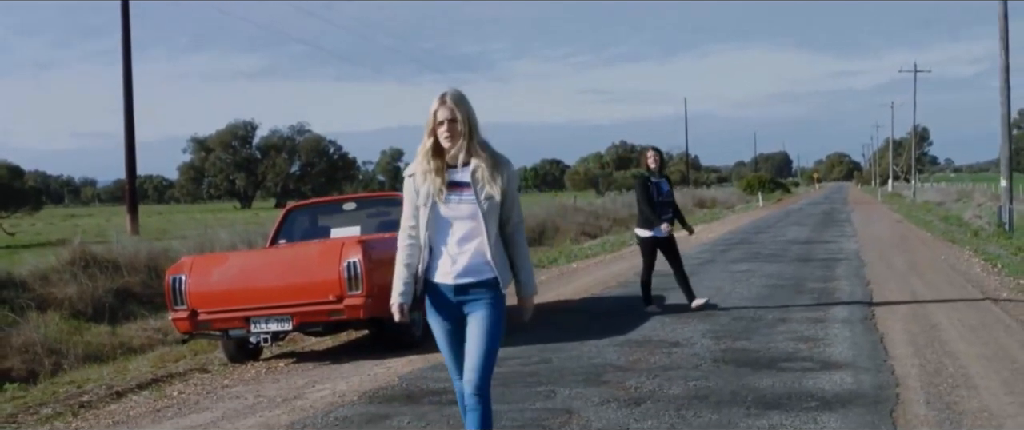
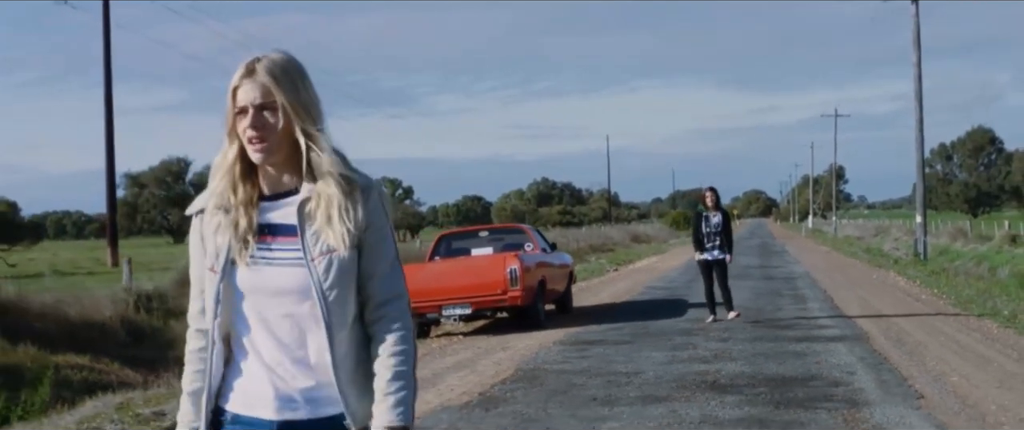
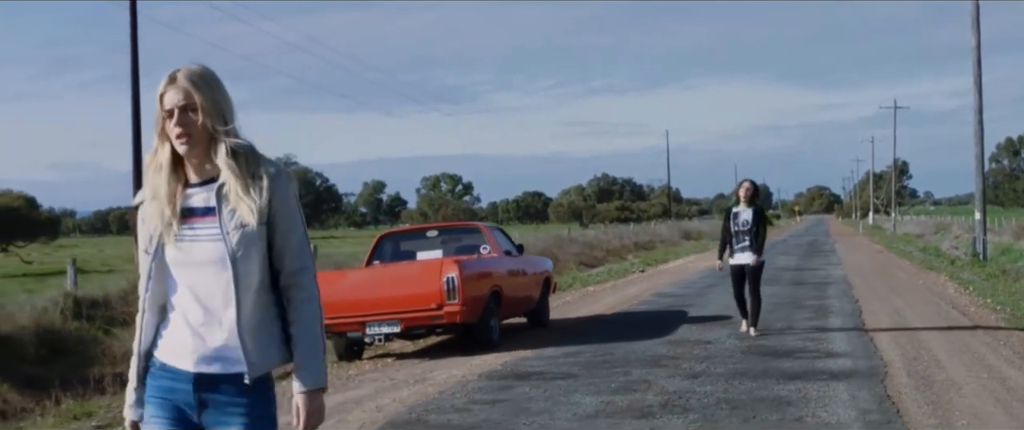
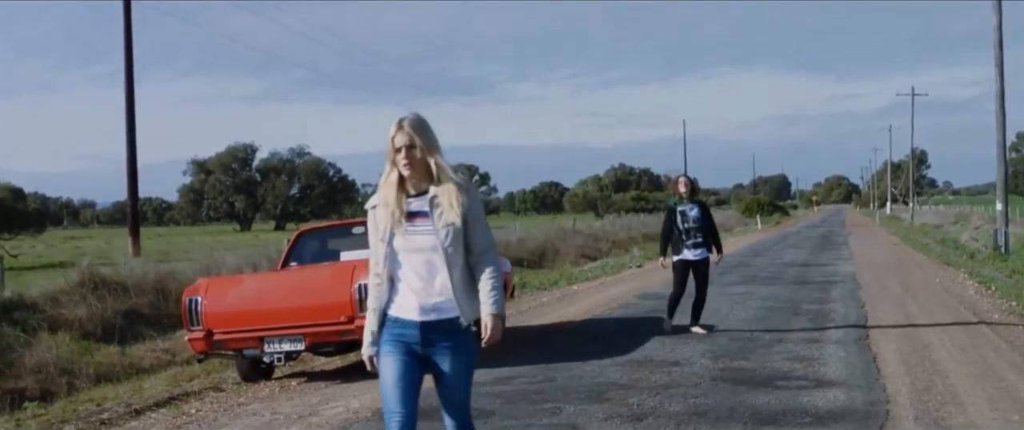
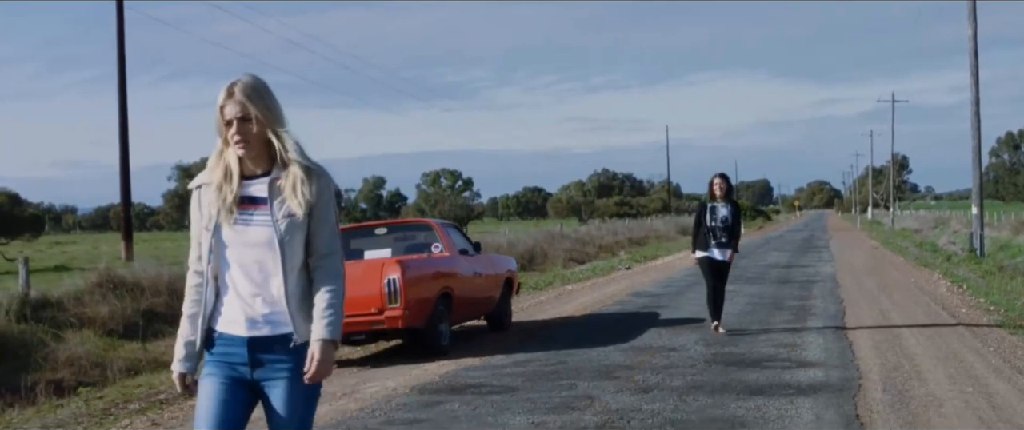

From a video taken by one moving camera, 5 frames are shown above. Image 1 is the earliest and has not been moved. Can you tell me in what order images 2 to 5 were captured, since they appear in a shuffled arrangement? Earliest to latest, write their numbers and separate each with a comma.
4, 5, 3, 2
